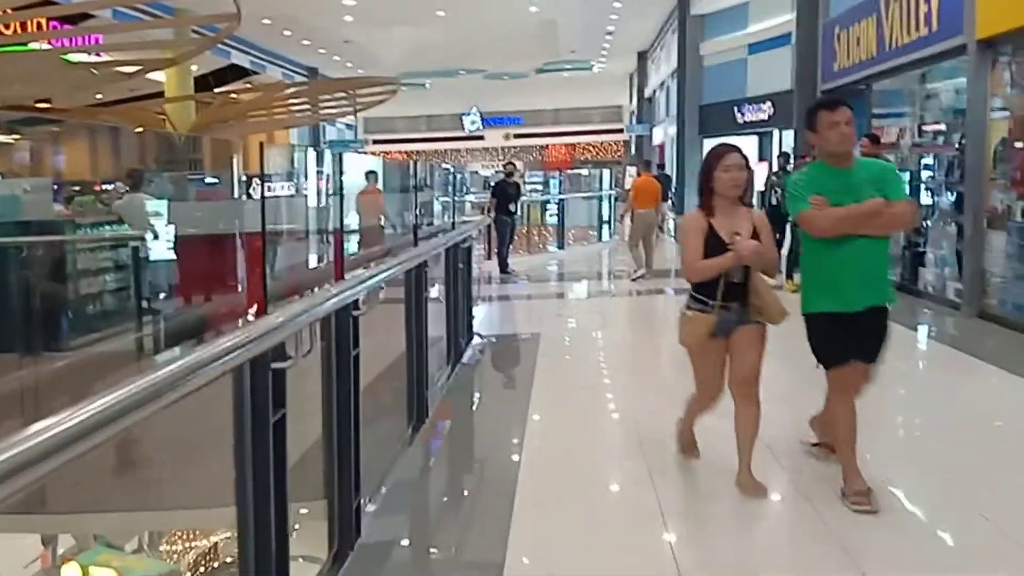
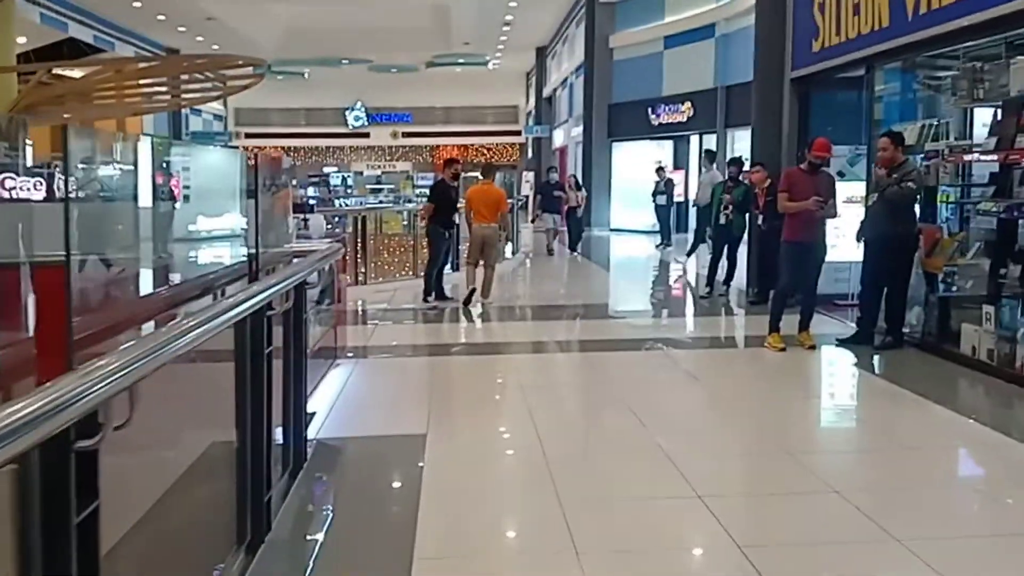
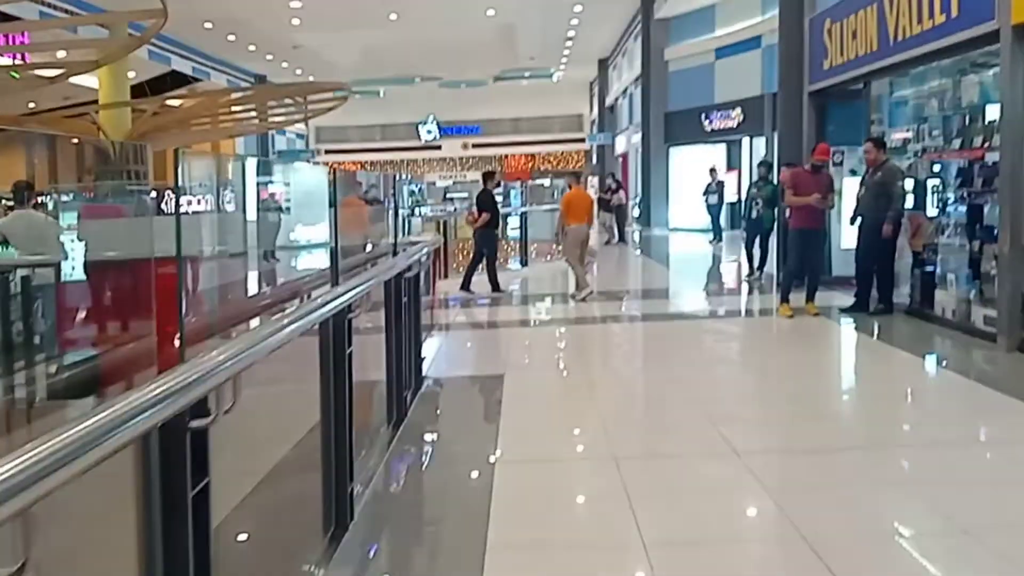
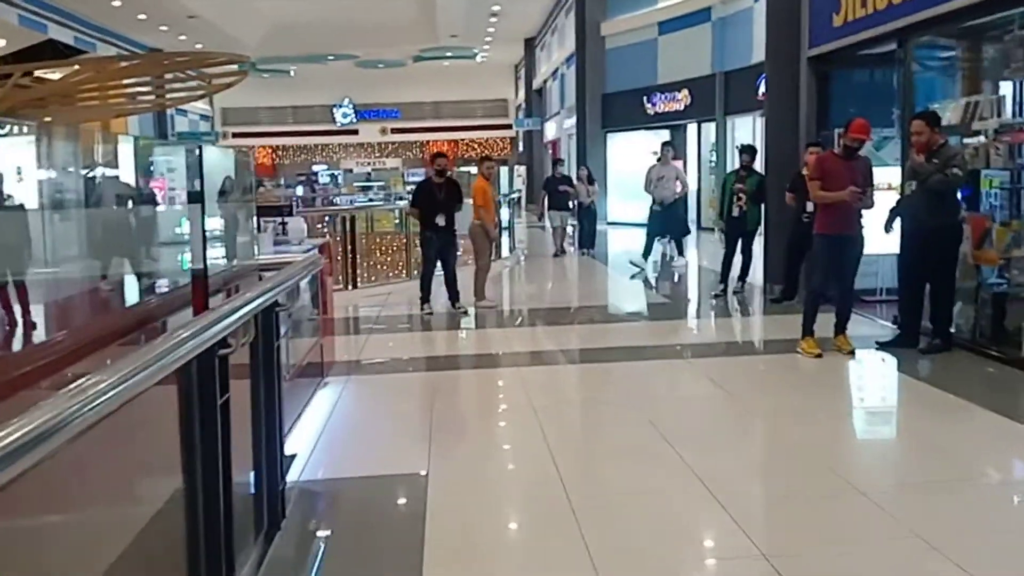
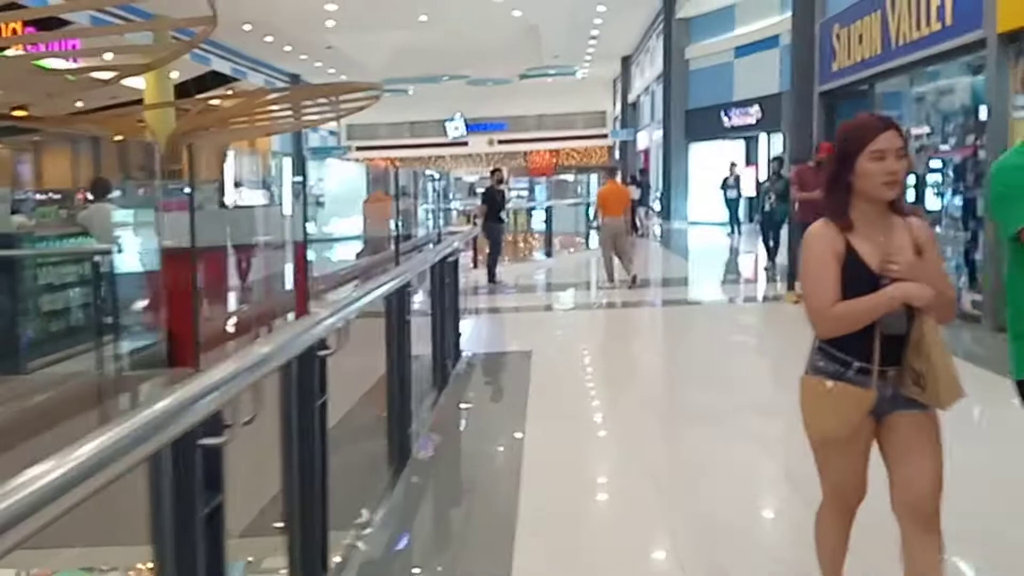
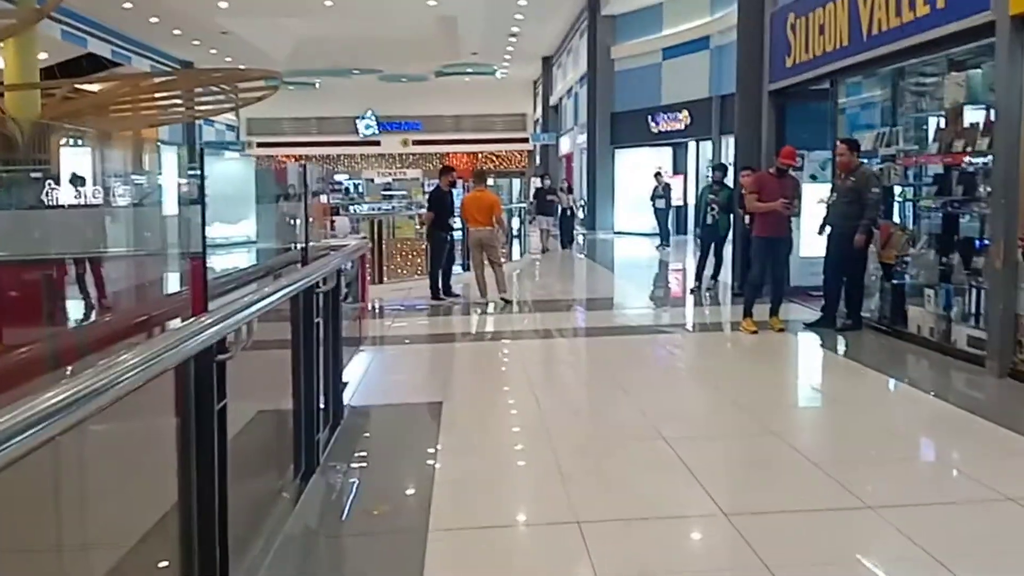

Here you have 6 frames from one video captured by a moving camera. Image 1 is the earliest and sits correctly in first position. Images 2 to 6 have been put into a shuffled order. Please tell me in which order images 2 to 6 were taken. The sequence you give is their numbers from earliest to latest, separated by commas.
5, 3, 6, 2, 4
